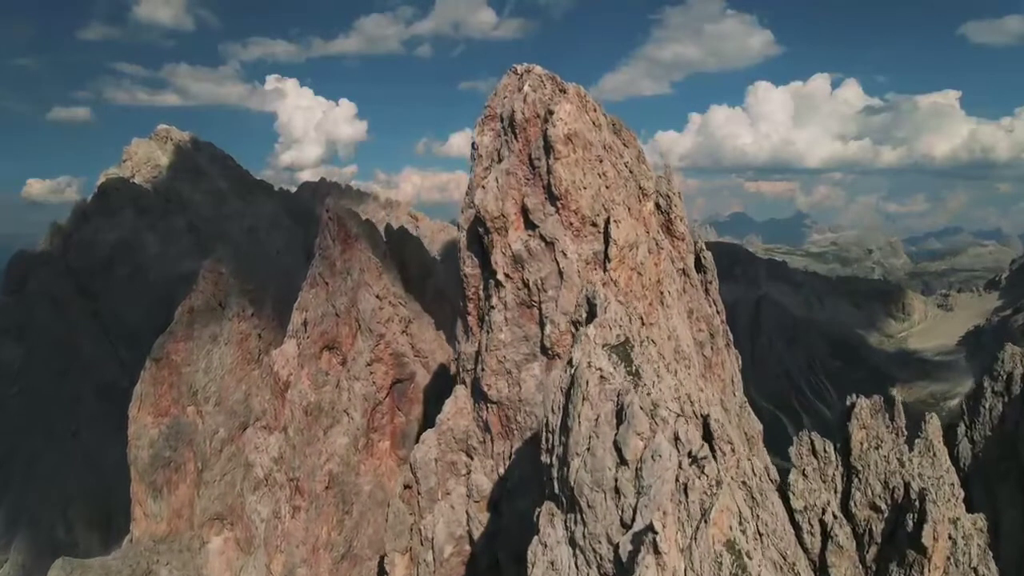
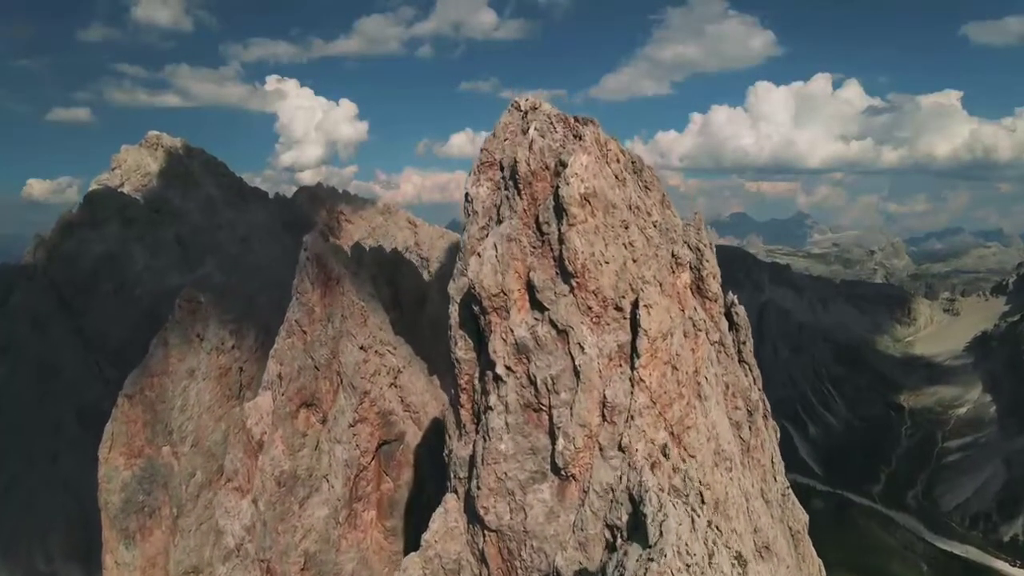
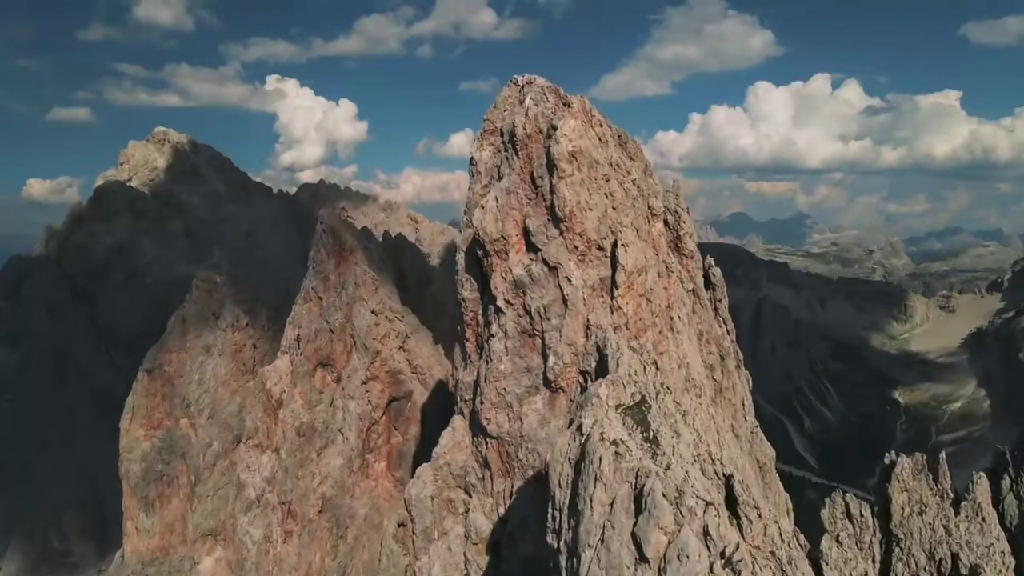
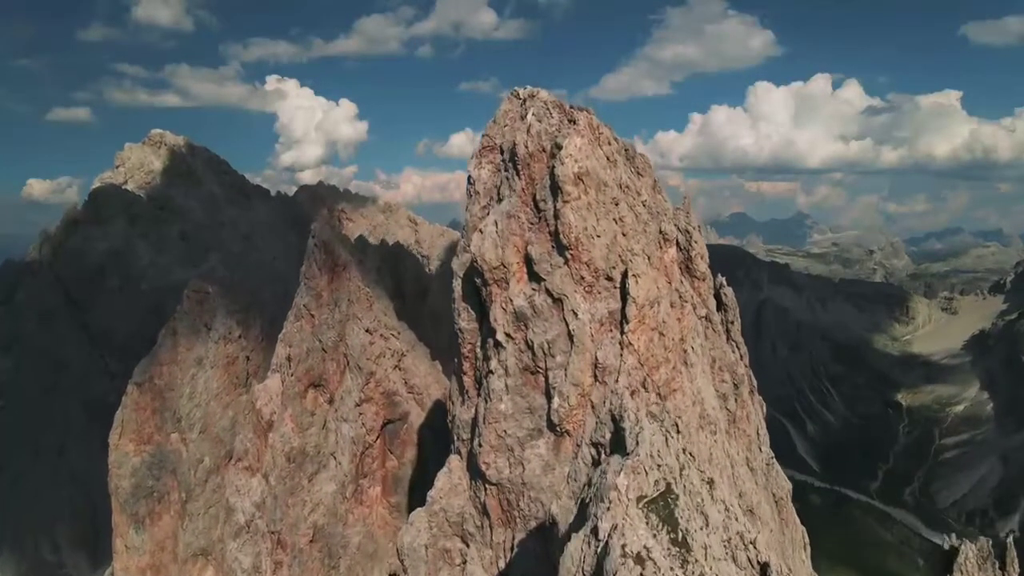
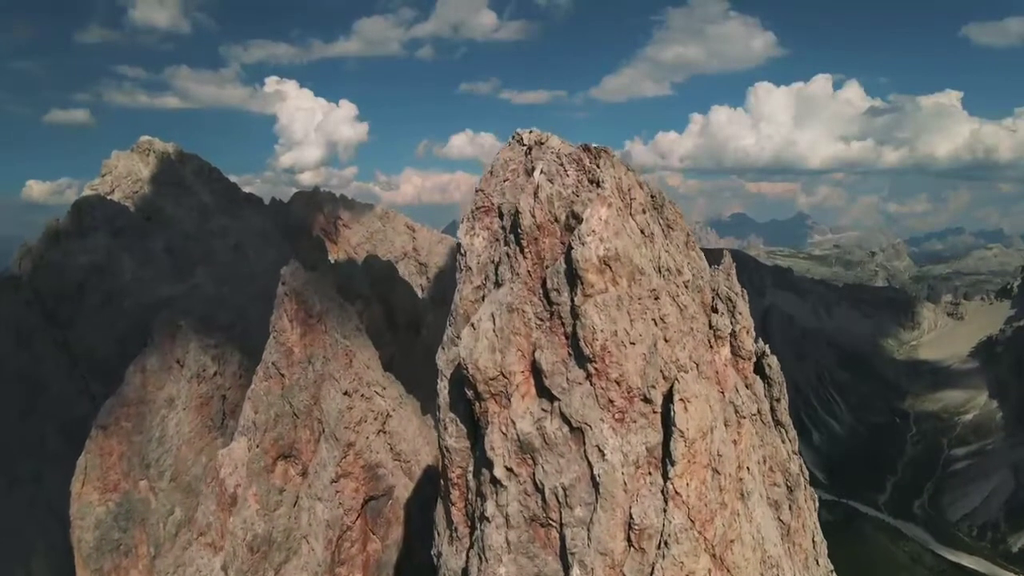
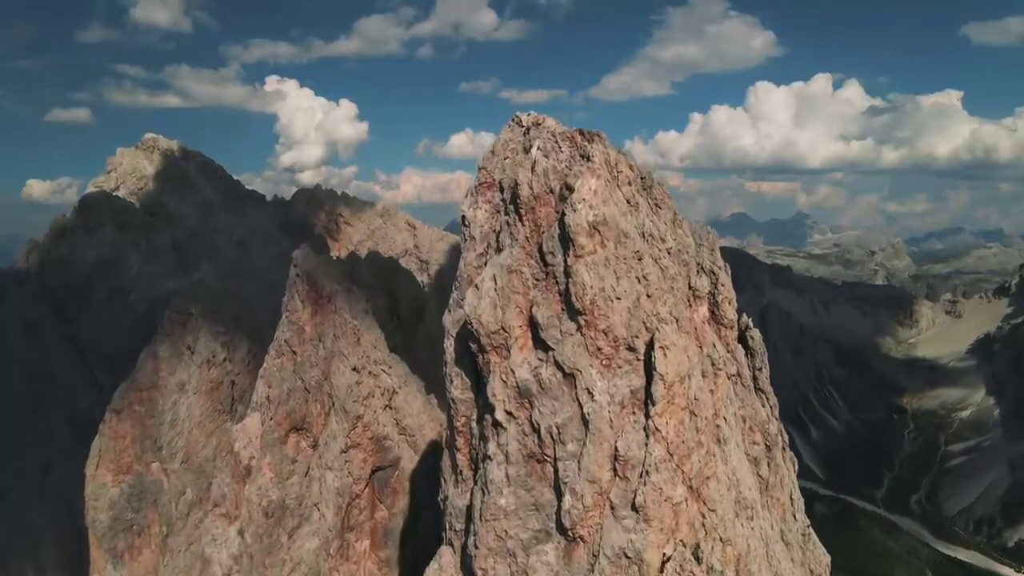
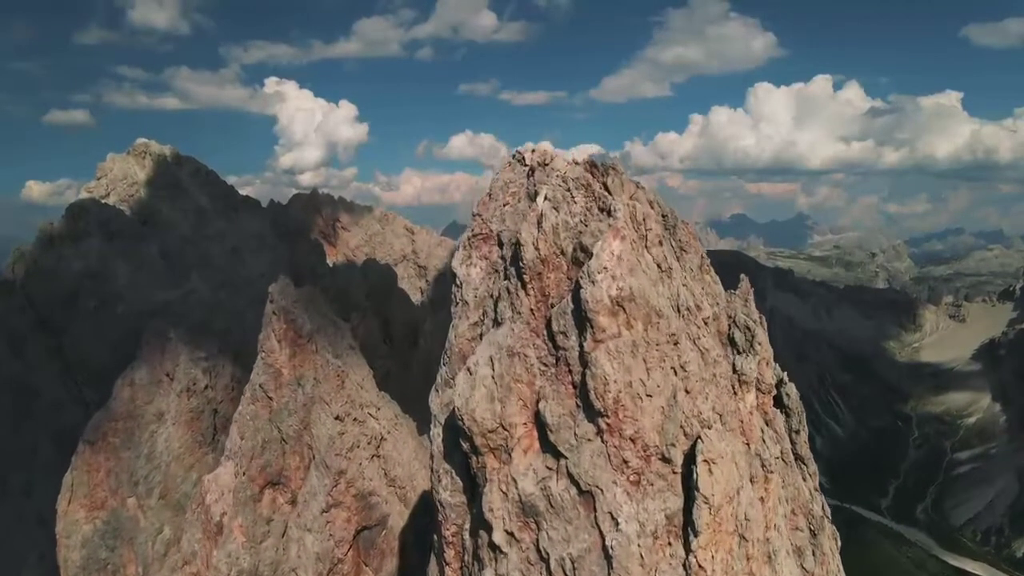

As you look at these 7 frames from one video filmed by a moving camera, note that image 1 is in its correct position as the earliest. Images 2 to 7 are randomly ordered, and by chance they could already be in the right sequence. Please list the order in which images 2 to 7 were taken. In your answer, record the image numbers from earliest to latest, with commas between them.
3, 4, 2, 6, 5, 7
